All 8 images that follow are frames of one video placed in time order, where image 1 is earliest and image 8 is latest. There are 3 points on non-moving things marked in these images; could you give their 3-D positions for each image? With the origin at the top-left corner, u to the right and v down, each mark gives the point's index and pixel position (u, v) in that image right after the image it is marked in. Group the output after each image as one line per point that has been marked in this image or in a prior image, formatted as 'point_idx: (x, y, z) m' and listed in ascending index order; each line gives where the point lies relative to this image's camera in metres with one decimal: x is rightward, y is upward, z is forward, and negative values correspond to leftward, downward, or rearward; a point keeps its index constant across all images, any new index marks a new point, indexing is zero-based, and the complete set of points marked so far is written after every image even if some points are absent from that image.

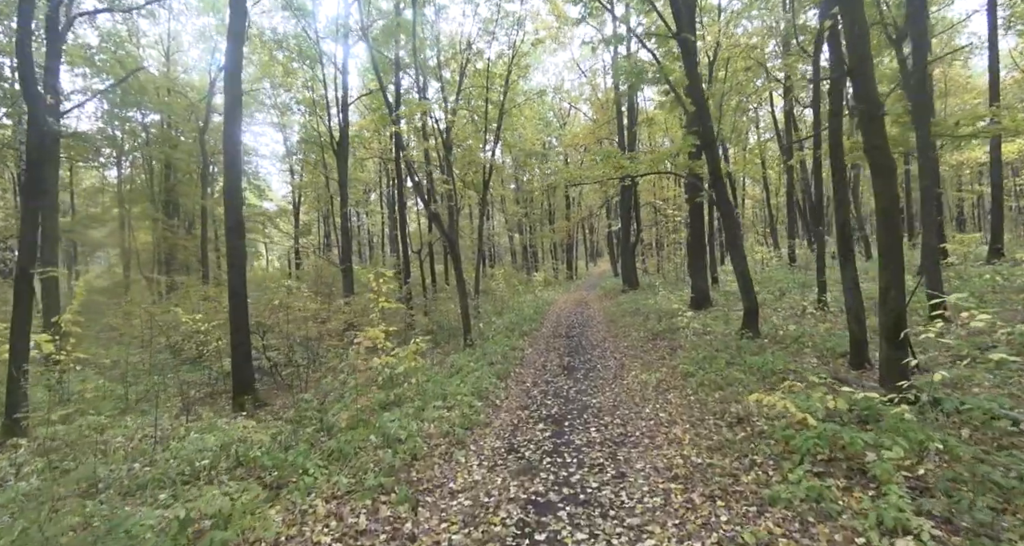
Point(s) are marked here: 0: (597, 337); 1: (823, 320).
0: (+2.6, -2.0, +14.3) m
1: (+7.4, -1.1, +11.3) m
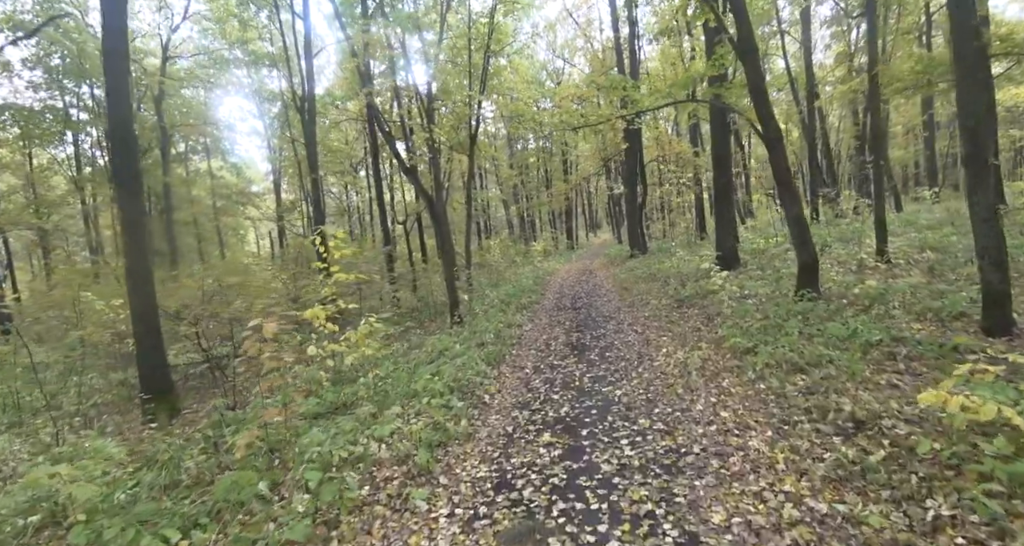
0: (+2.5, -0.9, +12.1) m
1: (+7.3, 0.0, +9.0) m
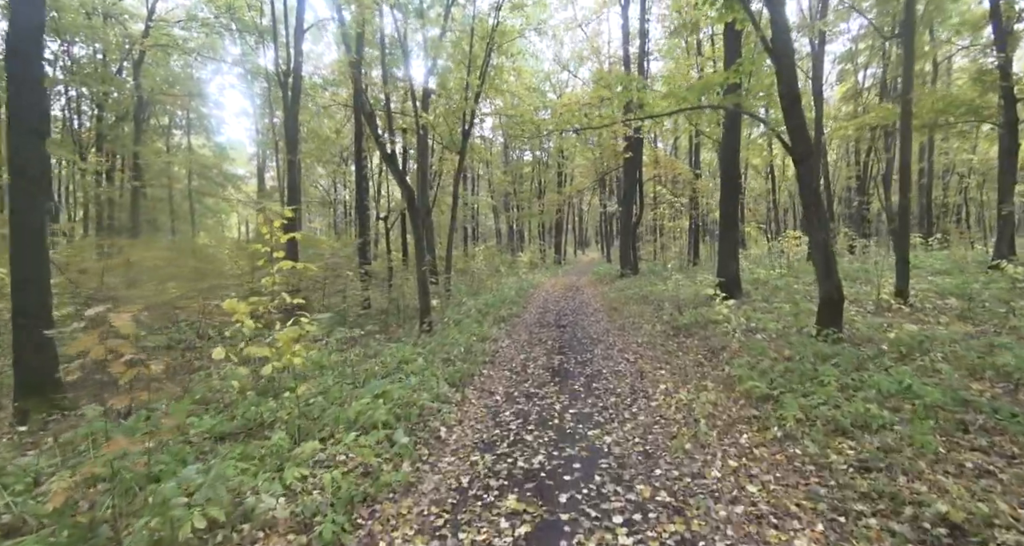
0: (+2.0, -1.3, +10.8) m
1: (+6.9, -0.8, +7.9) m
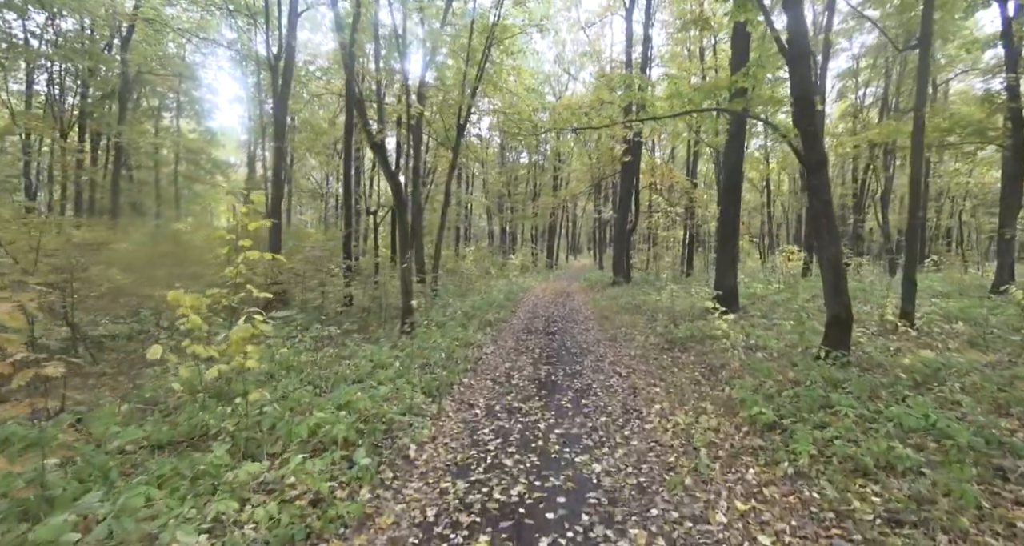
0: (+1.7, -1.4, +10.3) m
1: (+6.7, -1.1, +7.5) m
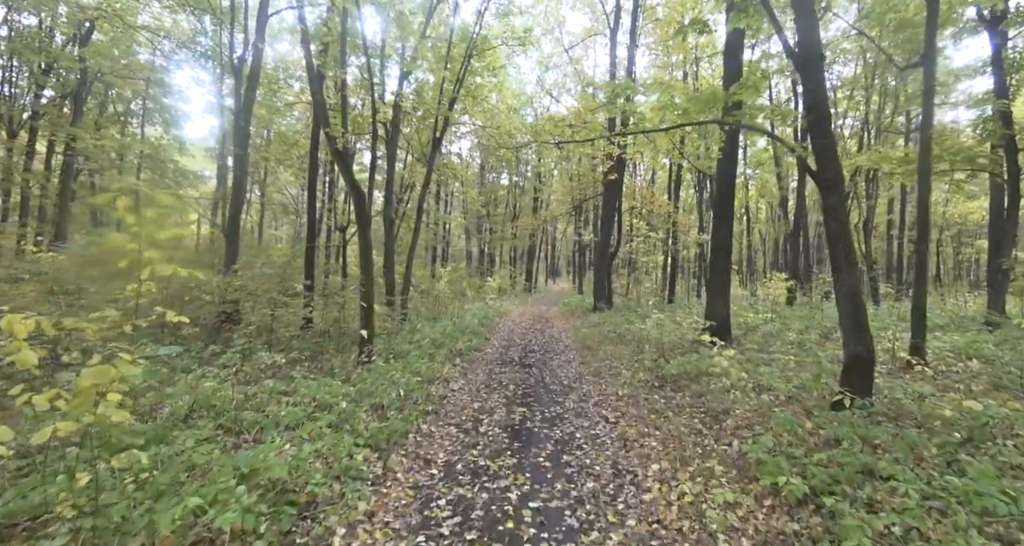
0: (+1.1, -2.0, +9.2) m
1: (+6.3, -1.6, +6.7) m
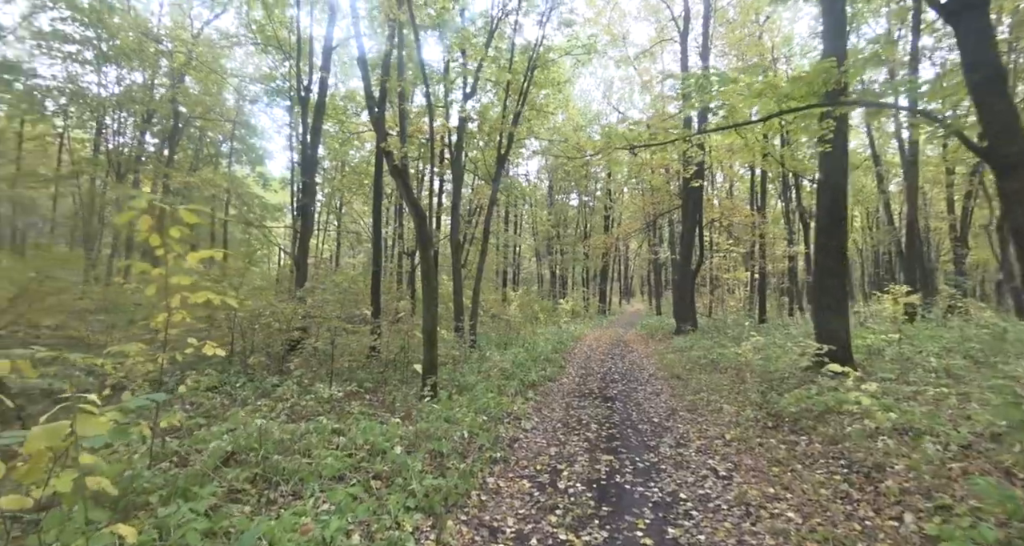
0: (+2.5, -2.3, +7.9) m
1: (+7.1, -1.6, +4.7) m
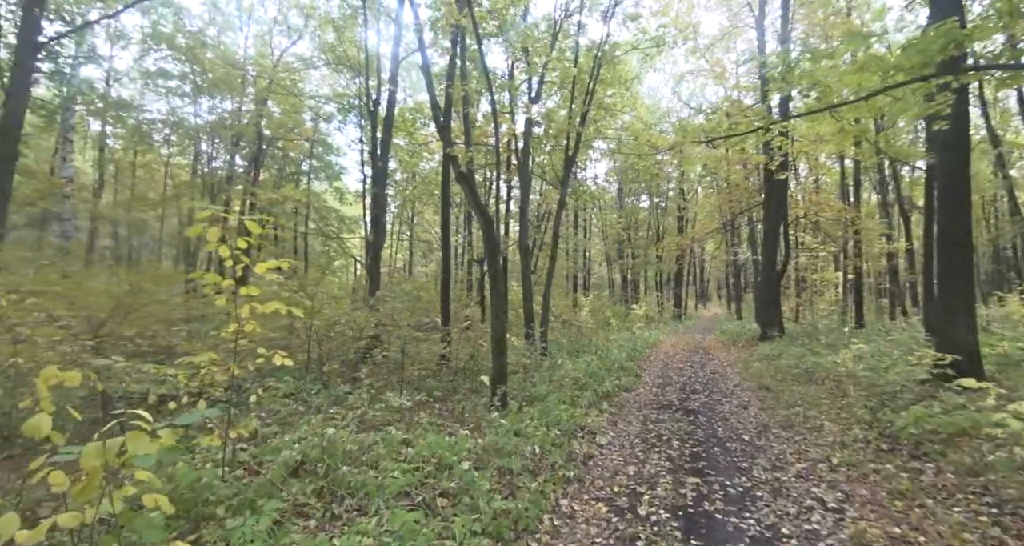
0: (+3.6, -2.3, +7.2) m
1: (+7.7, -1.5, +3.3) m
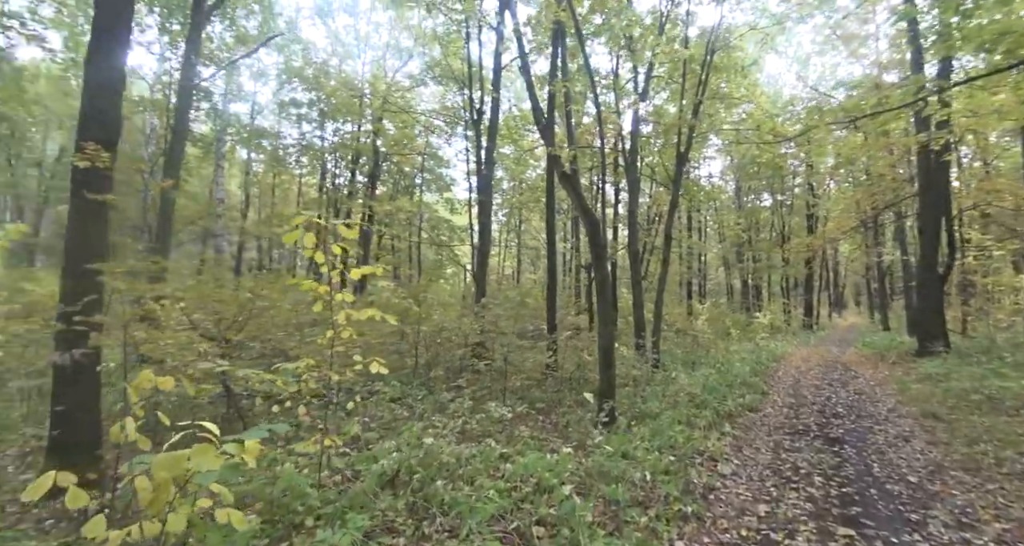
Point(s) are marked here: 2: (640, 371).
0: (+5.0, -2.3, +5.8) m
1: (+8.2, -1.5, +1.1) m
2: (+2.9, -2.3, +11.0) m
